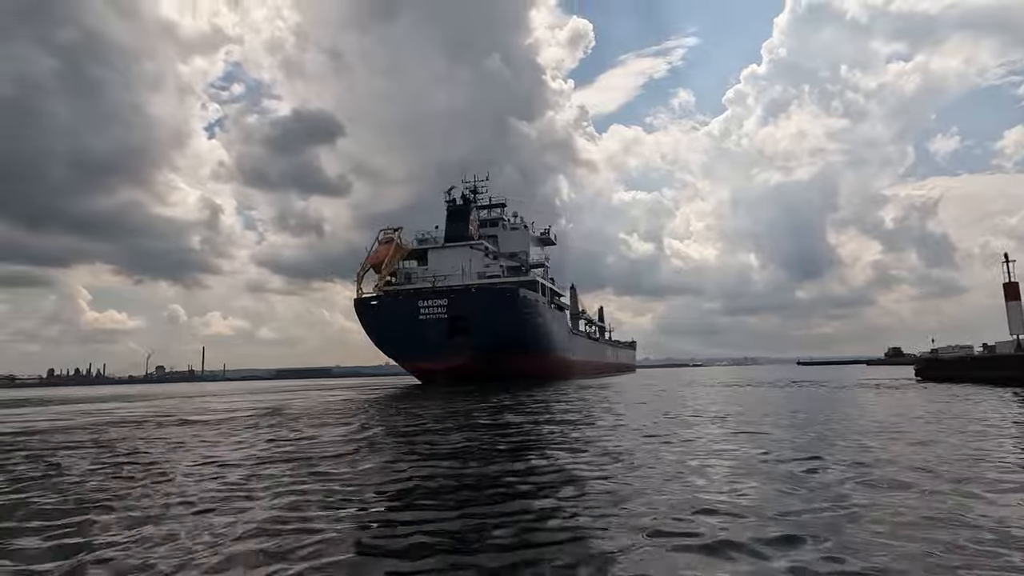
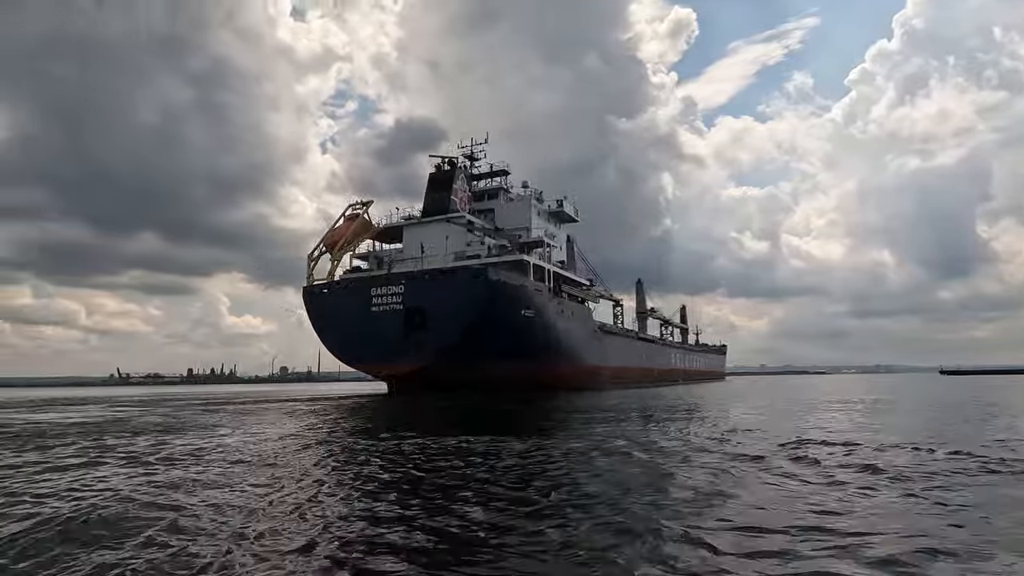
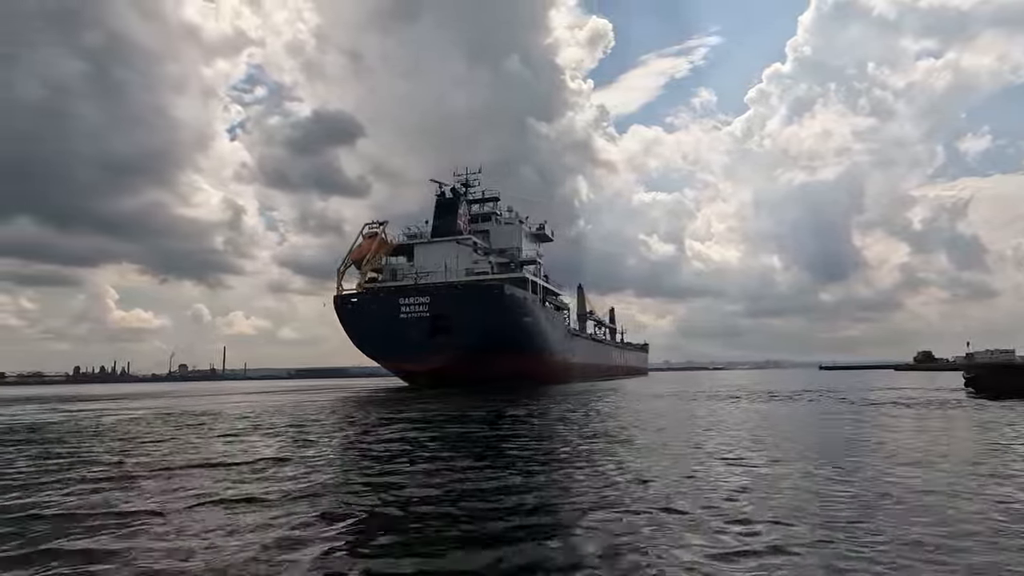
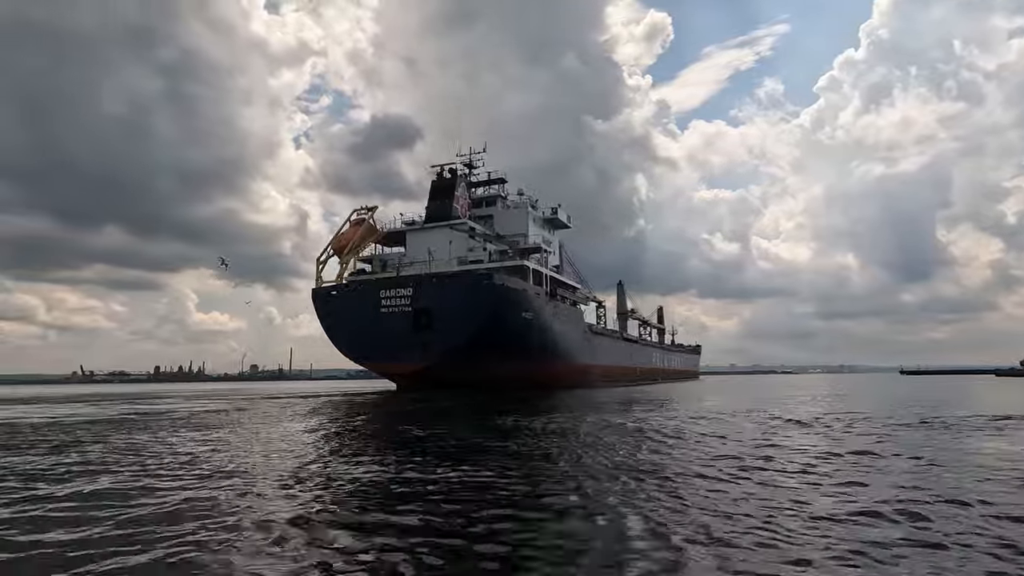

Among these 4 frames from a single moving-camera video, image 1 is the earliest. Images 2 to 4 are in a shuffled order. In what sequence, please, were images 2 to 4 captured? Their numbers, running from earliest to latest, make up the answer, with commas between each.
3, 4, 2
